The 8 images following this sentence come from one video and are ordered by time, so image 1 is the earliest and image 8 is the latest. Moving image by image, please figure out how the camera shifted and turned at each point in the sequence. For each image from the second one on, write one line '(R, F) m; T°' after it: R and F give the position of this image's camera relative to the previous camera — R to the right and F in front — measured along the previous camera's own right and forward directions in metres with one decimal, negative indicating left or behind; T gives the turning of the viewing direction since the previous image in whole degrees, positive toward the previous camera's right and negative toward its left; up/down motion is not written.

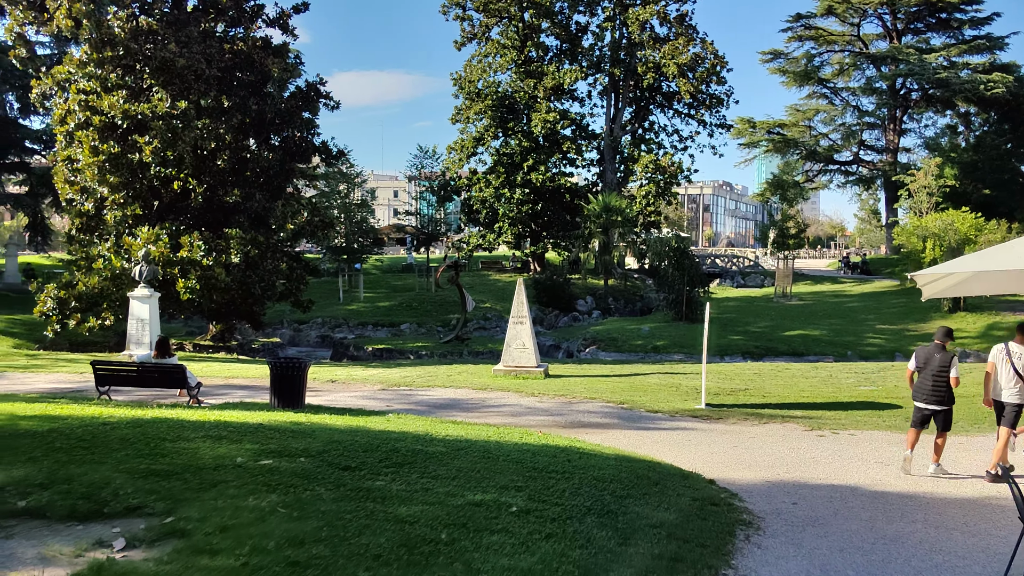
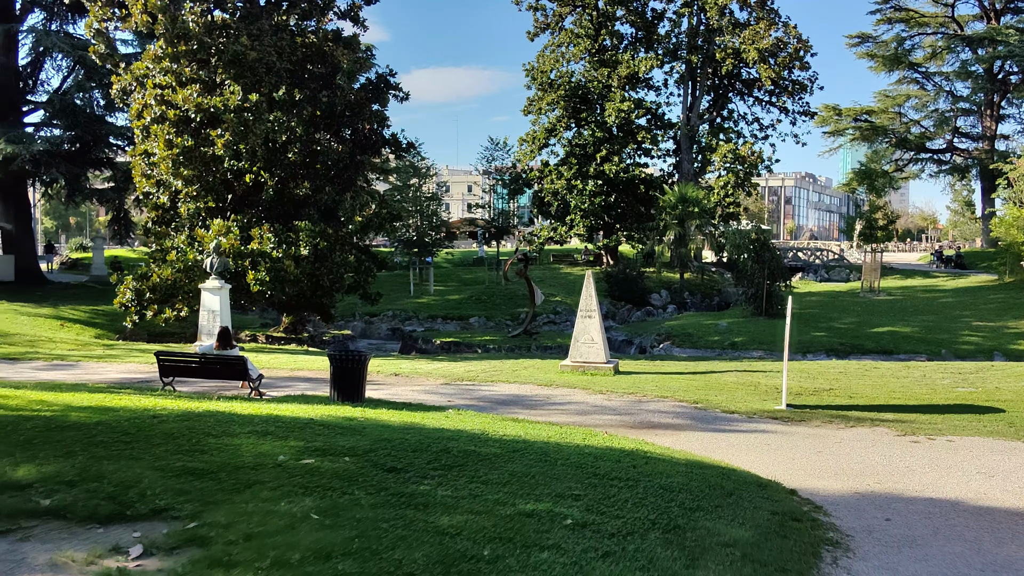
(+0.1, +0.5) m; -5°
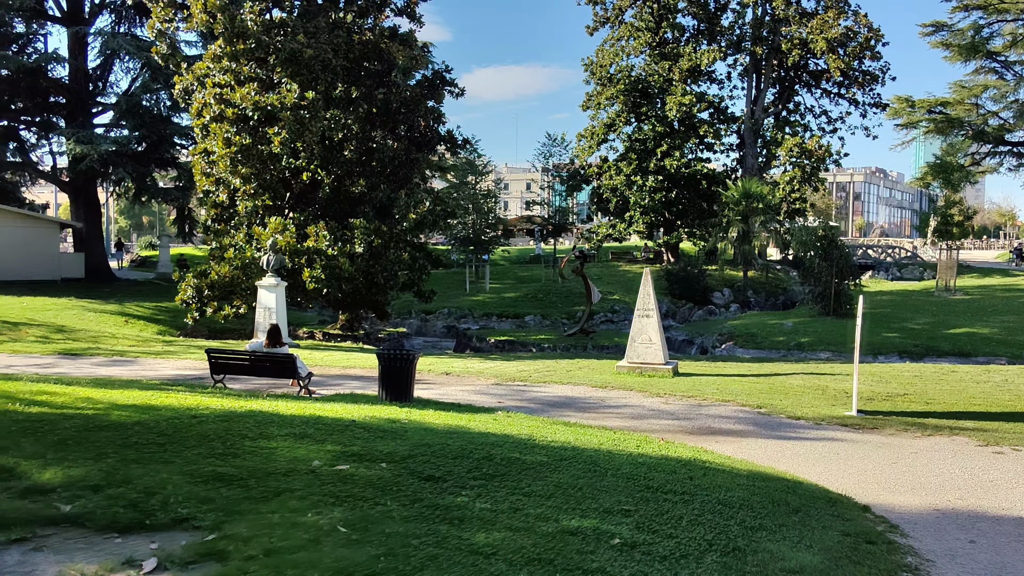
(+0.1, +0.4) m; -4°
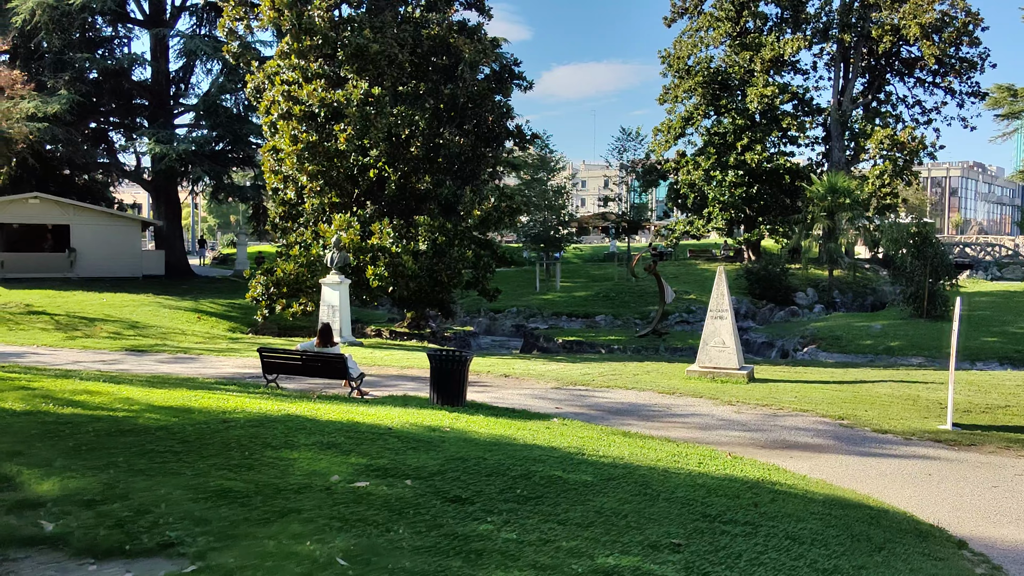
(+0.3, +0.6) m; -5°
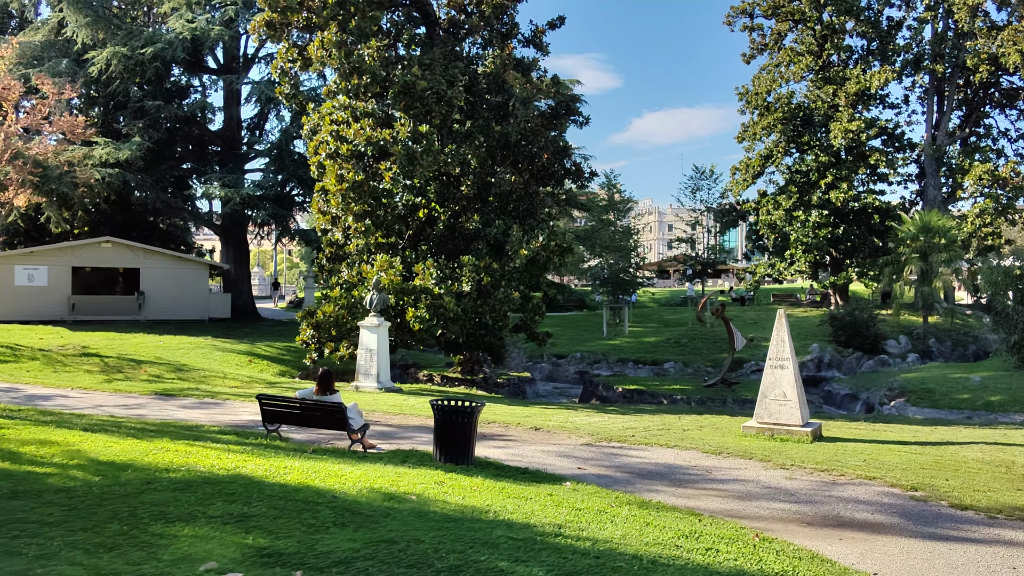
(+0.9, +1.2) m; -6°
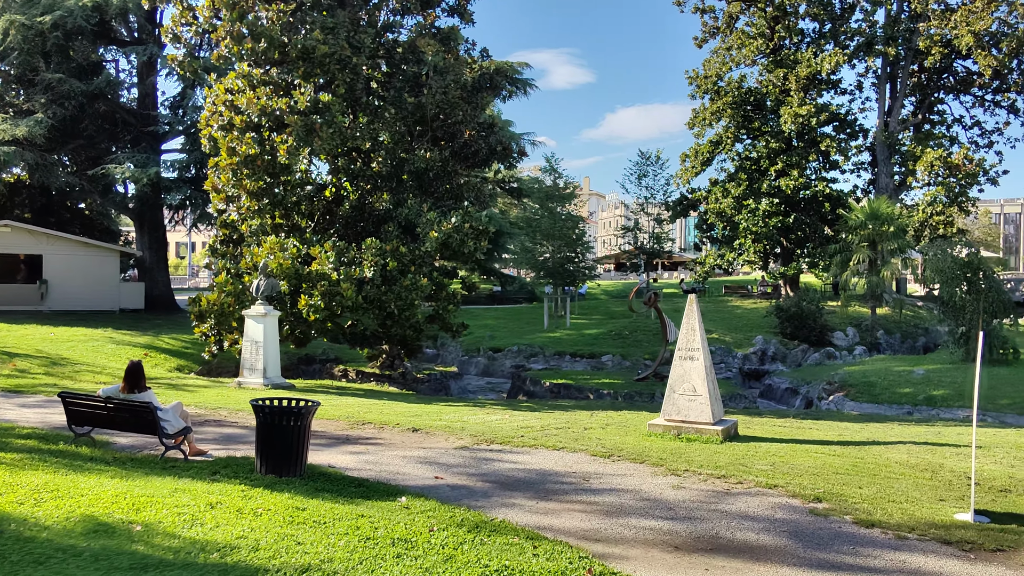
(+1.3, +1.5) m; +2°
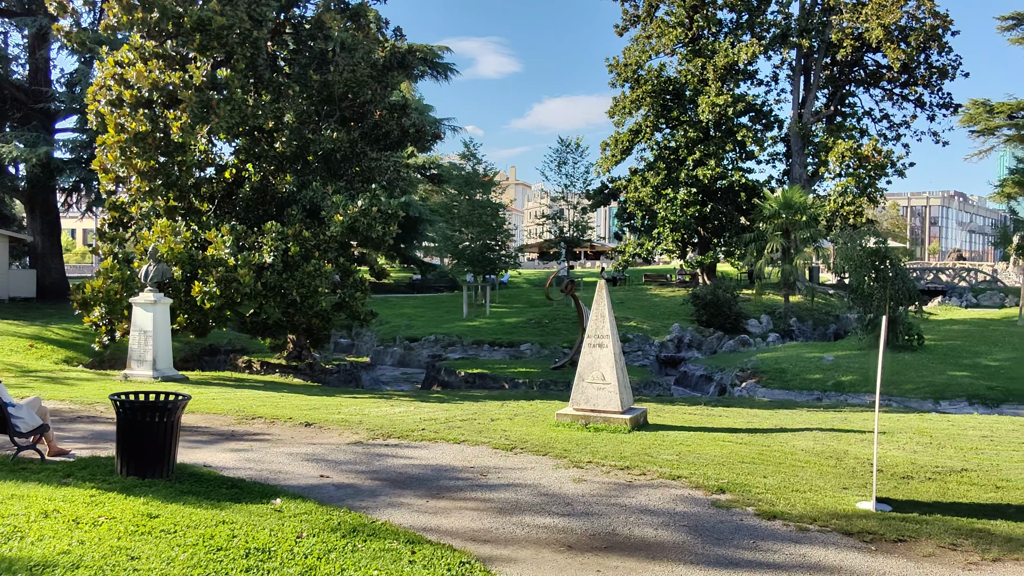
(+0.3, +0.5) m; +5°
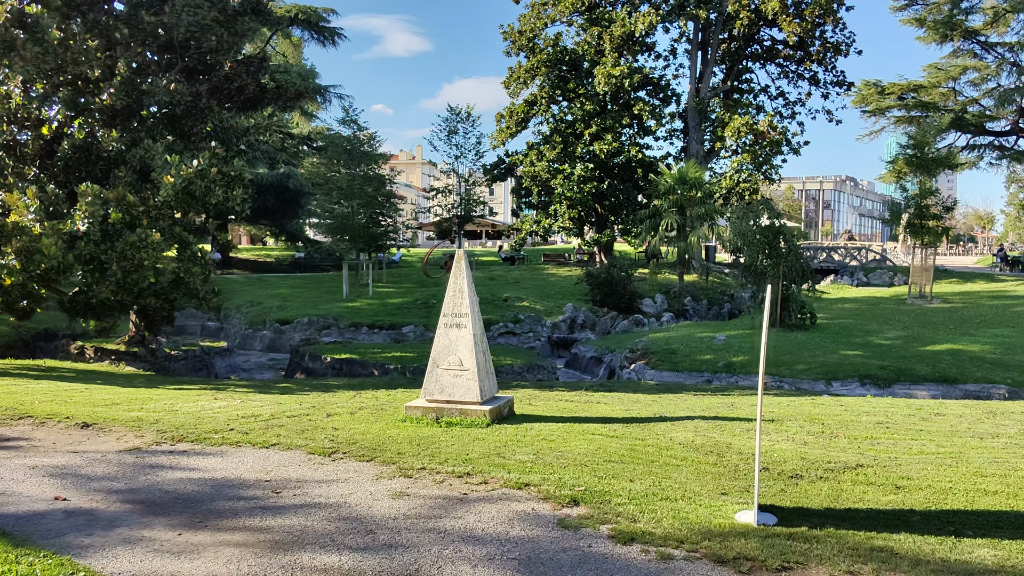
(+0.8, +1.6) m; +6°
